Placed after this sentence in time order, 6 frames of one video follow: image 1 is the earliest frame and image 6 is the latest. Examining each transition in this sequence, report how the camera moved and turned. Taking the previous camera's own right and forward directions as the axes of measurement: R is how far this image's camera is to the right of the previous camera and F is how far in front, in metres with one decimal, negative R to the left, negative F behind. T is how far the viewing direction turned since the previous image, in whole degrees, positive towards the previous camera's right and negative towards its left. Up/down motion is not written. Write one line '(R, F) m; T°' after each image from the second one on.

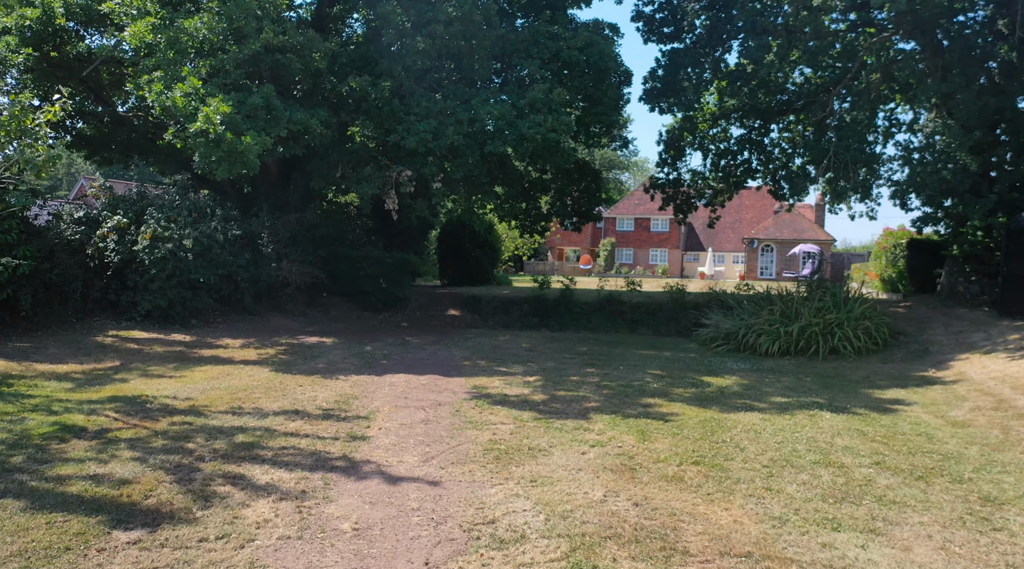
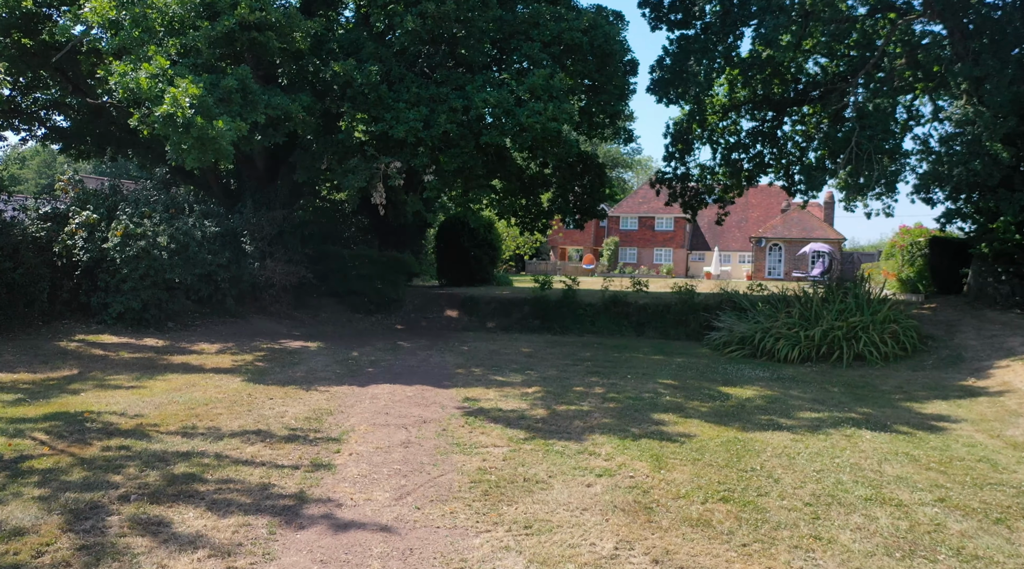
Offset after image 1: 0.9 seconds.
(+0.1, +1.0) m; 0°
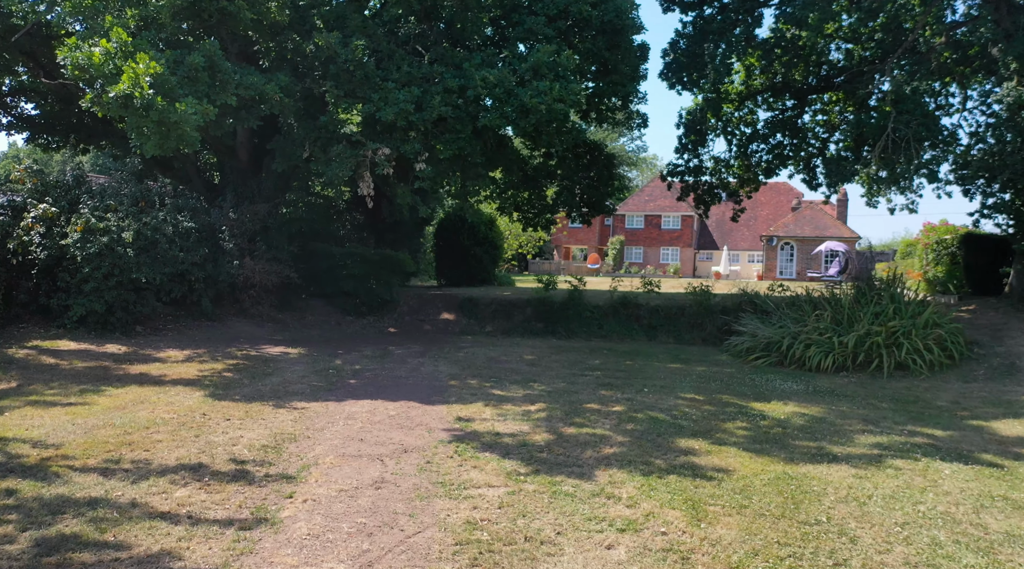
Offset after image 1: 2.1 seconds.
(0.0, +1.3) m; 0°
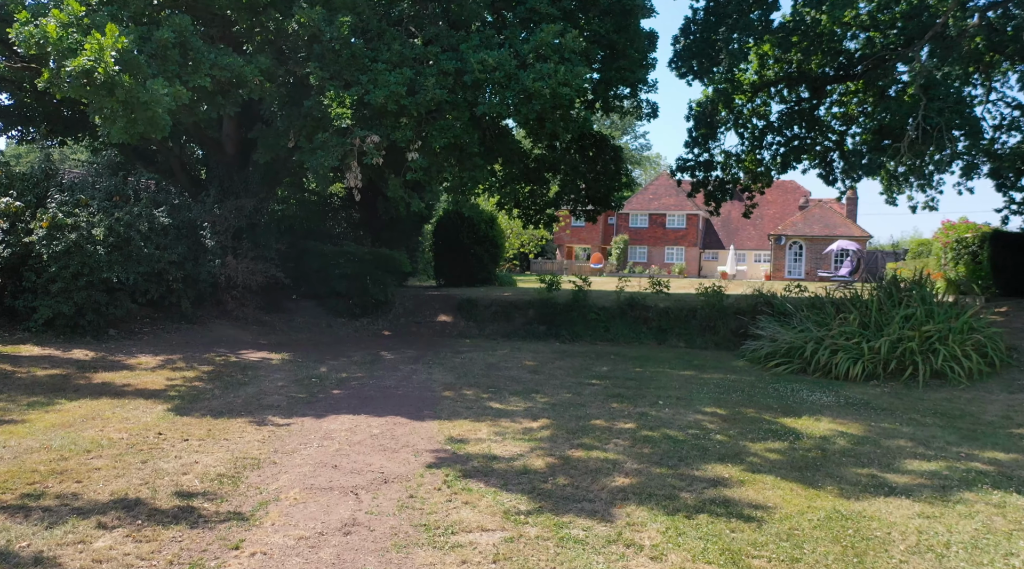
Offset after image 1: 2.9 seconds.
(0.0, +0.9) m; 0°
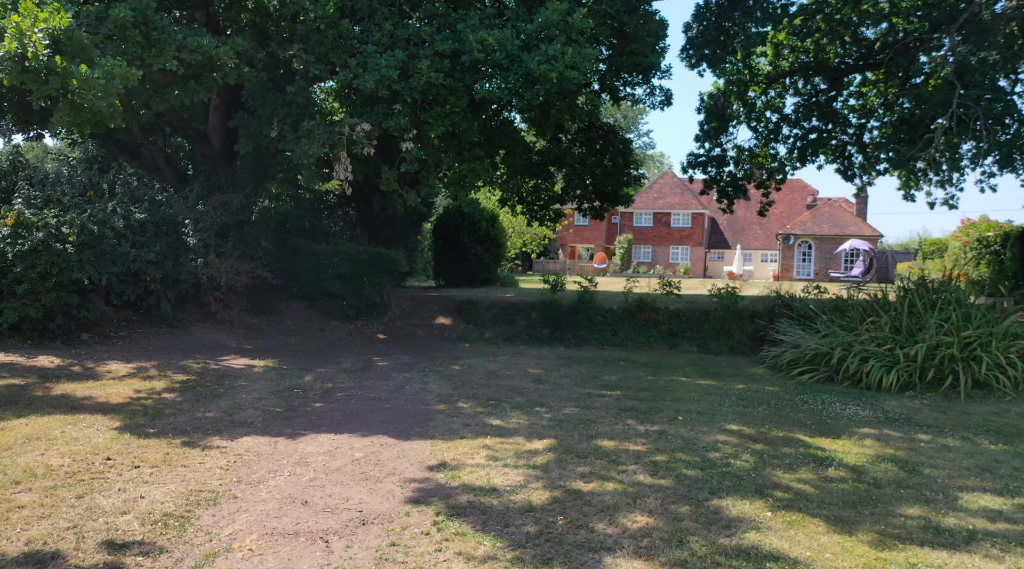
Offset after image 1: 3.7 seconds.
(0.0, +0.9) m; 0°
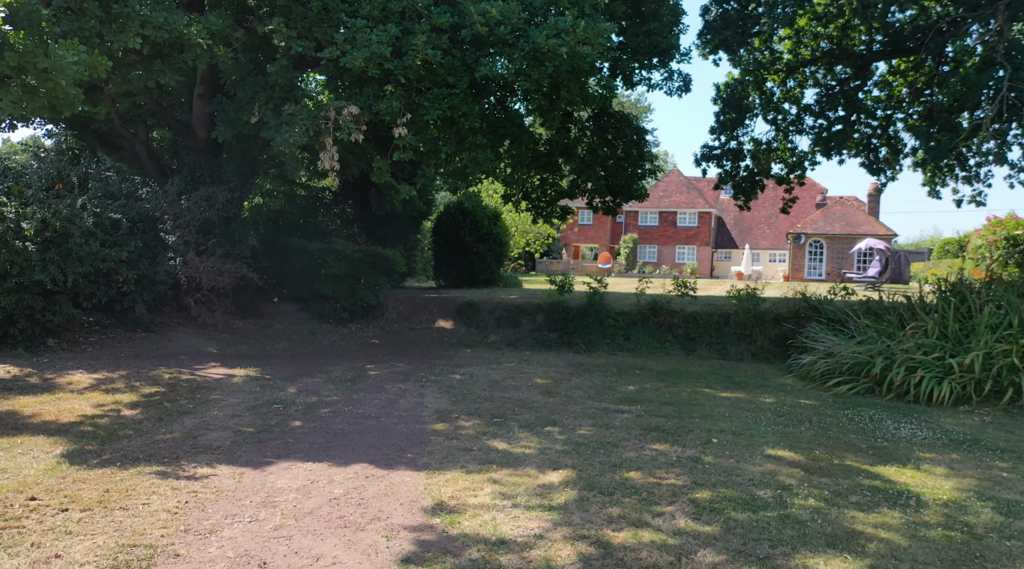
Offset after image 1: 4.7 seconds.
(-0.1, +1.0) m; 0°
